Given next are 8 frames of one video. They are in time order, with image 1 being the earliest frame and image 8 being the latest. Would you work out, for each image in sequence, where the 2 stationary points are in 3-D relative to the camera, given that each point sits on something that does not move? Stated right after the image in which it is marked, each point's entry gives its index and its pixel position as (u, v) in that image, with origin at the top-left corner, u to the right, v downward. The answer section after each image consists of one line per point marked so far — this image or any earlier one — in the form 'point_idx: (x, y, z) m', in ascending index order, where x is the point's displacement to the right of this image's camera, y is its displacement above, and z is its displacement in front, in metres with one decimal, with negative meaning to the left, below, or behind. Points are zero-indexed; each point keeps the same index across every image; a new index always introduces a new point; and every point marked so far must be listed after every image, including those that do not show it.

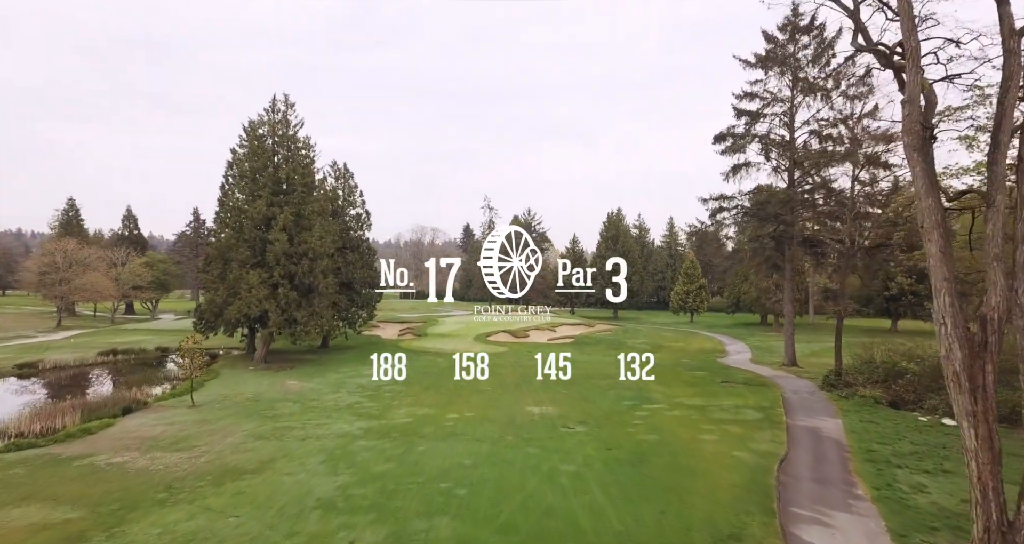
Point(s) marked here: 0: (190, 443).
0: (-7.9, -4.2, +13.1) m
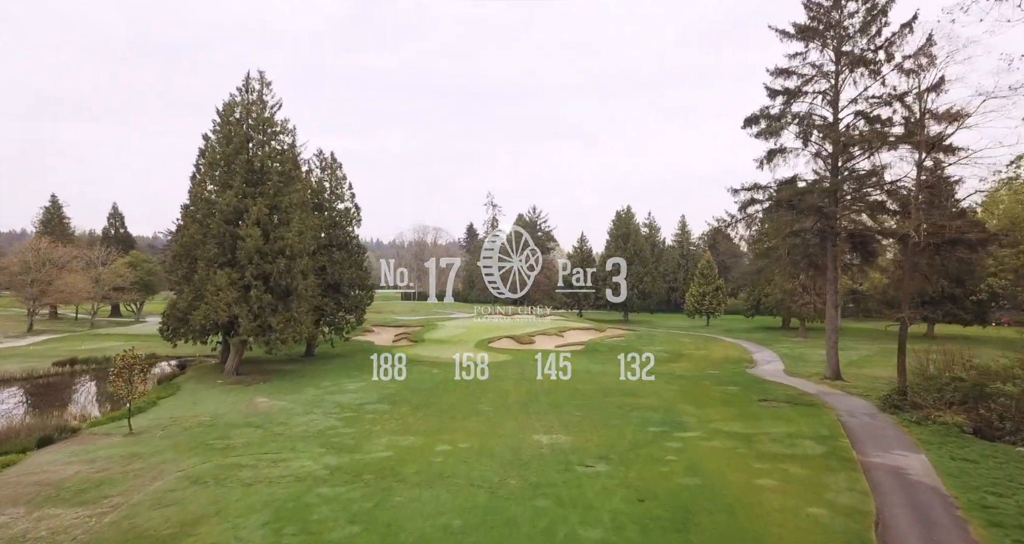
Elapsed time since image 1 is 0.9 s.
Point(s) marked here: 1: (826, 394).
0: (-7.8, -4.2, +10.2) m
1: (+11.1, -4.3, +18.9) m
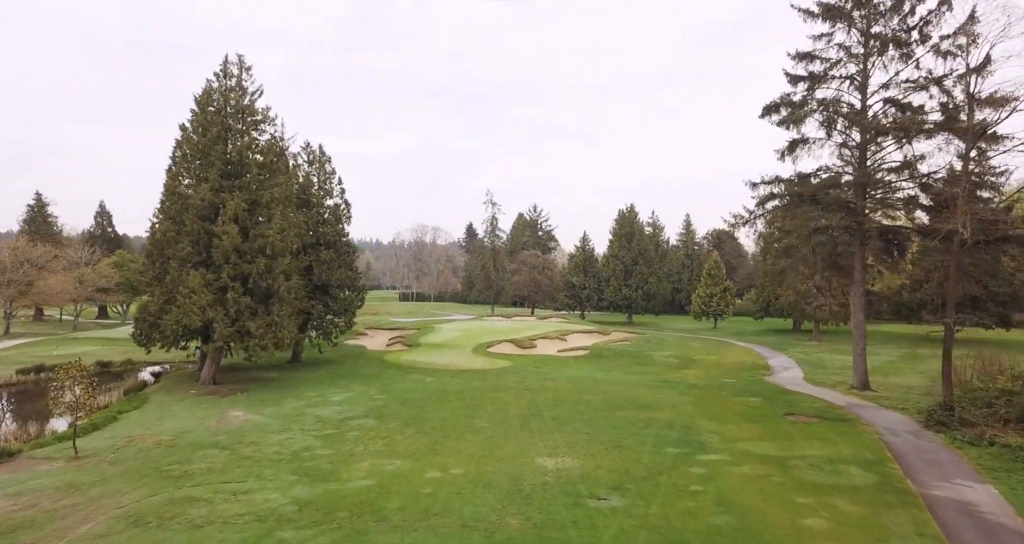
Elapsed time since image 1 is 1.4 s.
0: (-7.8, -4.2, +8.5) m
1: (+11.1, -4.3, +17.2) m
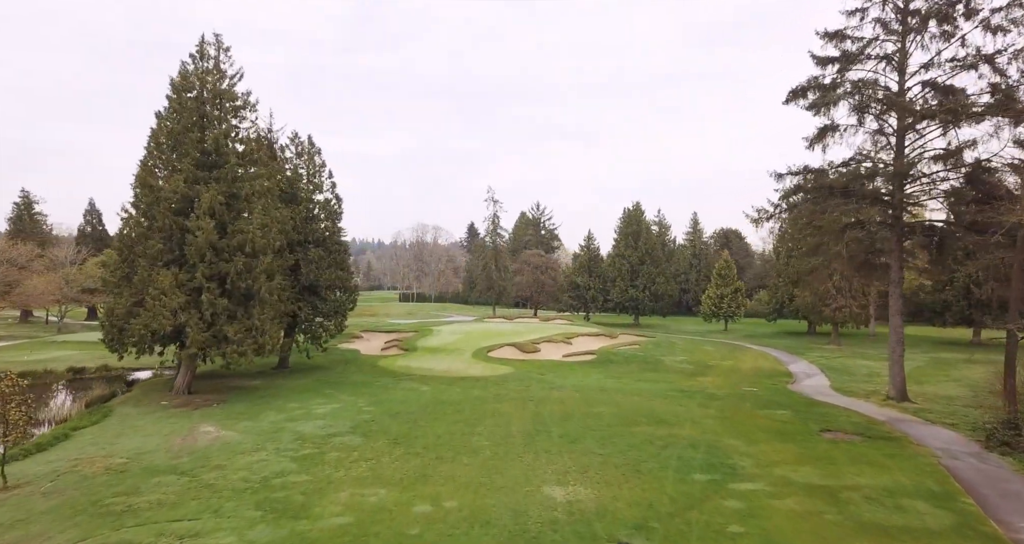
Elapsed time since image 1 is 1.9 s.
0: (-7.8, -4.2, +6.8) m
1: (+11.2, -4.3, +15.4) m
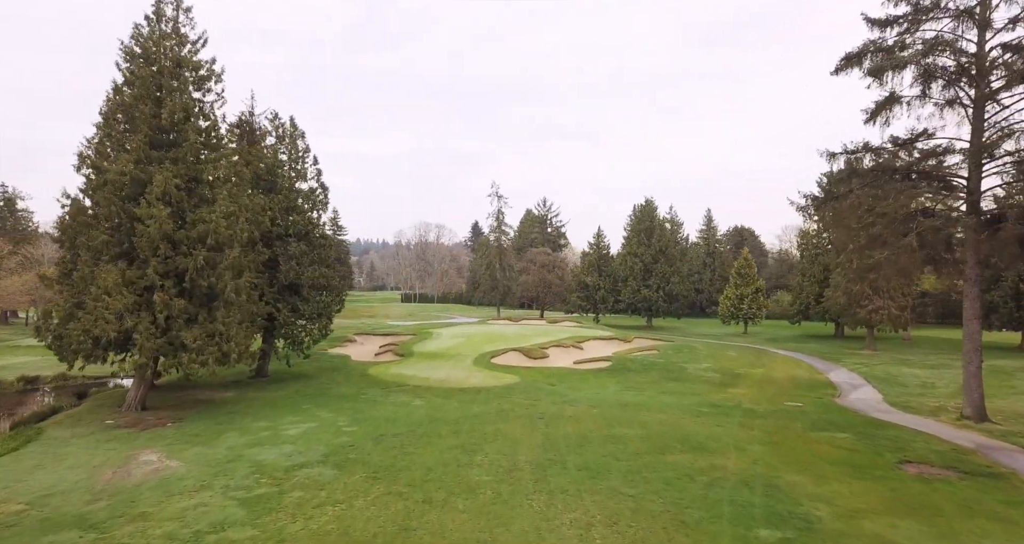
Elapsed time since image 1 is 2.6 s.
0: (-7.7, -4.1, +4.1) m
1: (+11.3, -4.2, +12.6) m
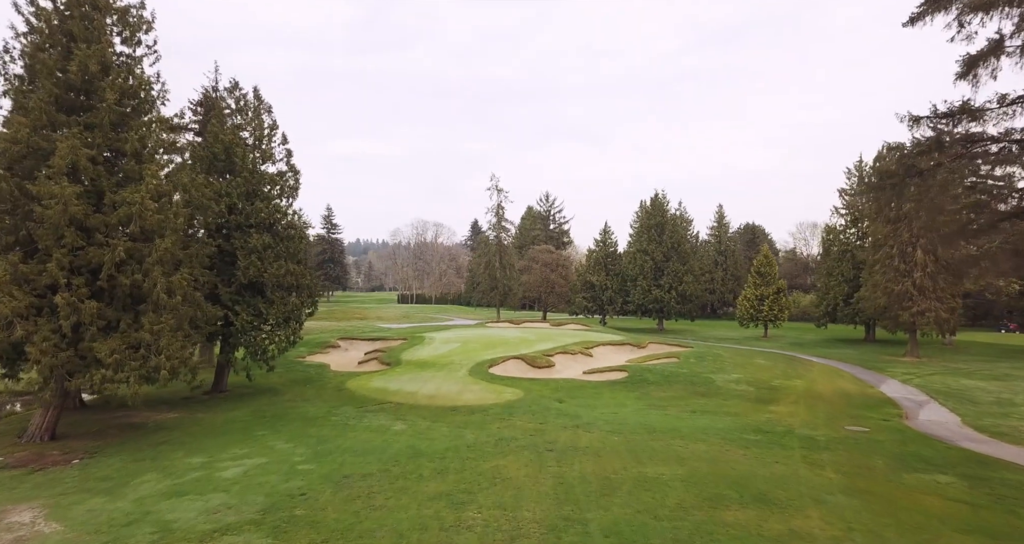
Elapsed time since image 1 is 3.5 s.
0: (-7.6, -3.9, +0.9) m
1: (+11.4, -4.1, +9.4) m
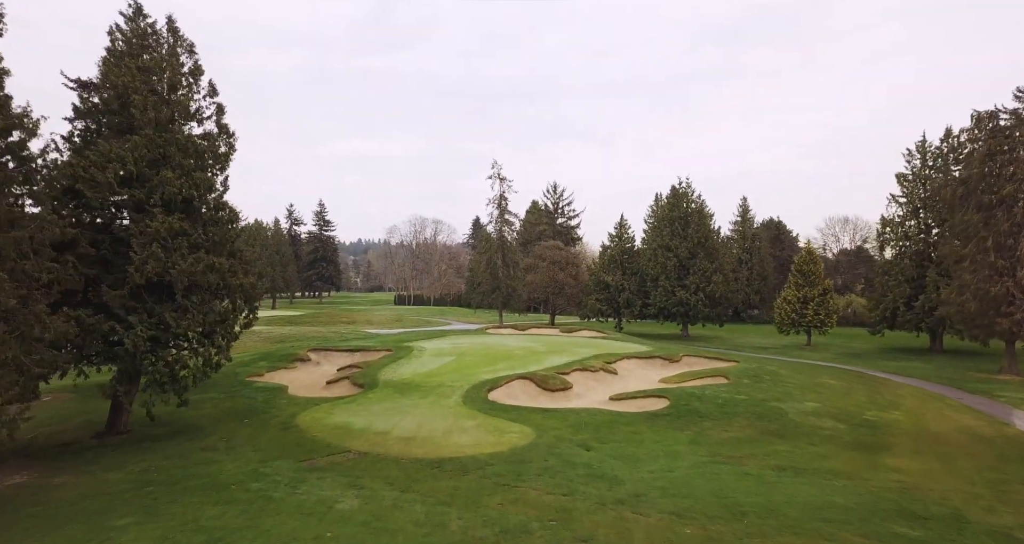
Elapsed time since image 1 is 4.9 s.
0: (-7.5, -3.8, -4.2) m
1: (+11.5, -4.0, +4.2) m
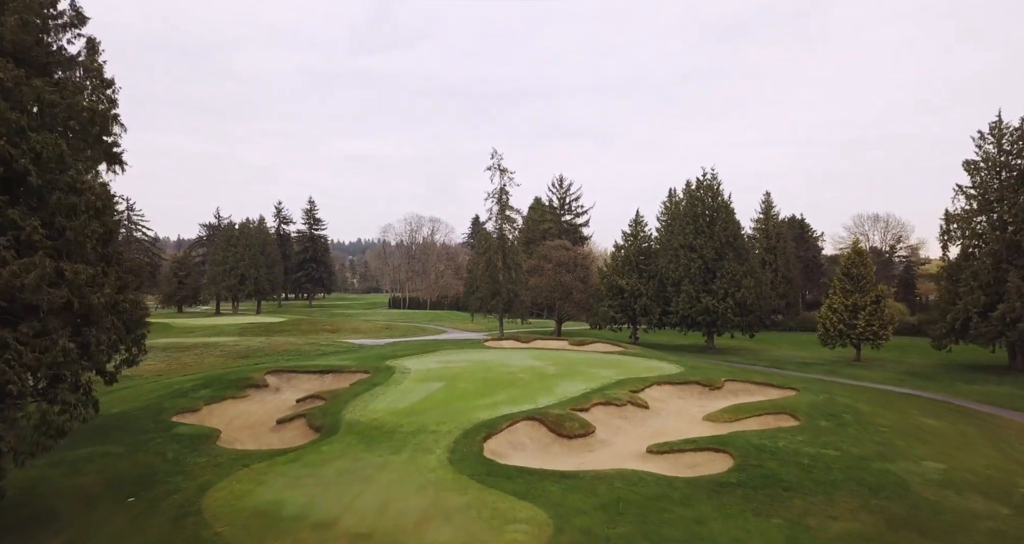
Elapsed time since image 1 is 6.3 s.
0: (-7.5, -4.1, -8.9) m
1: (+11.6, -4.2, -0.6) m
